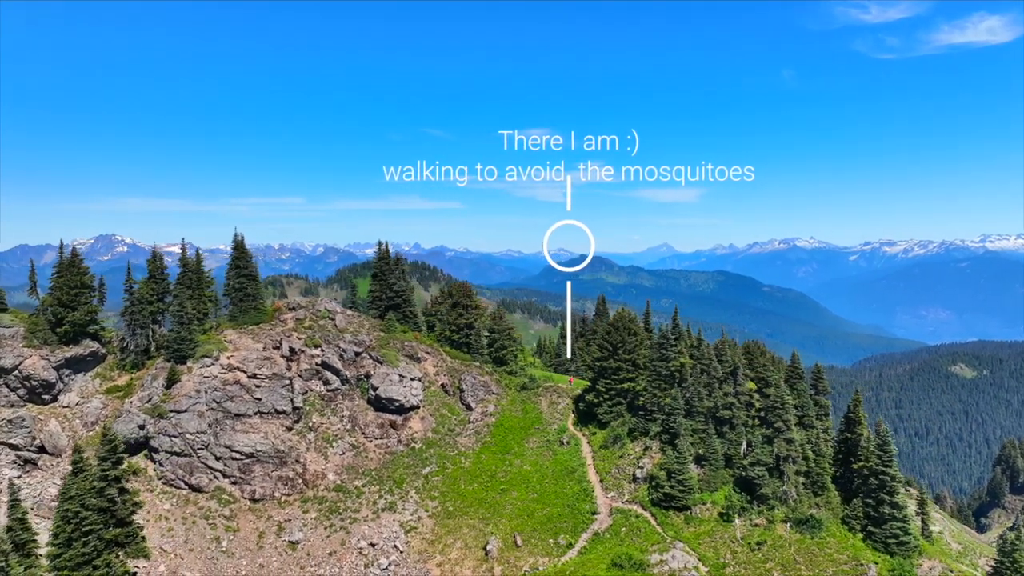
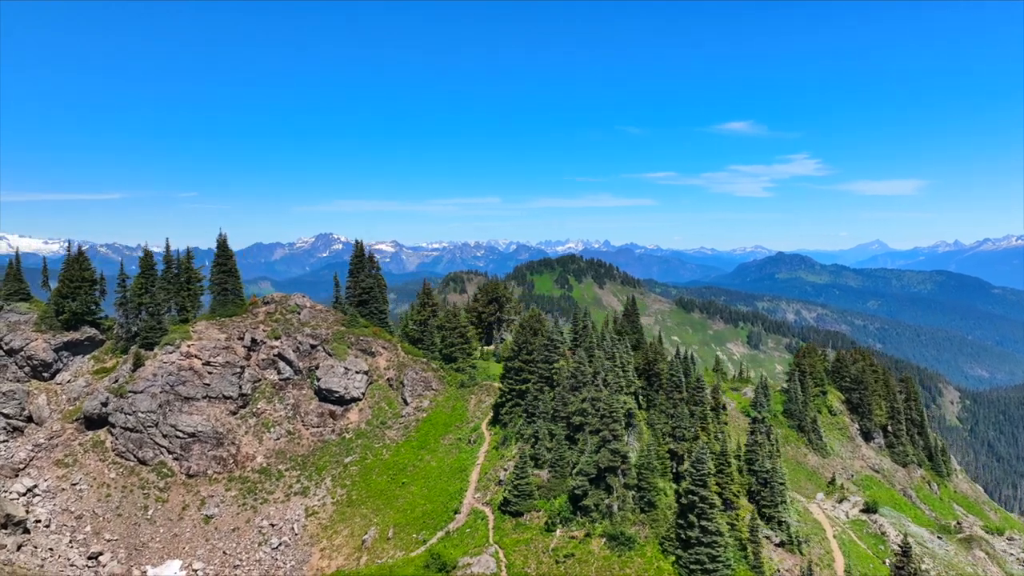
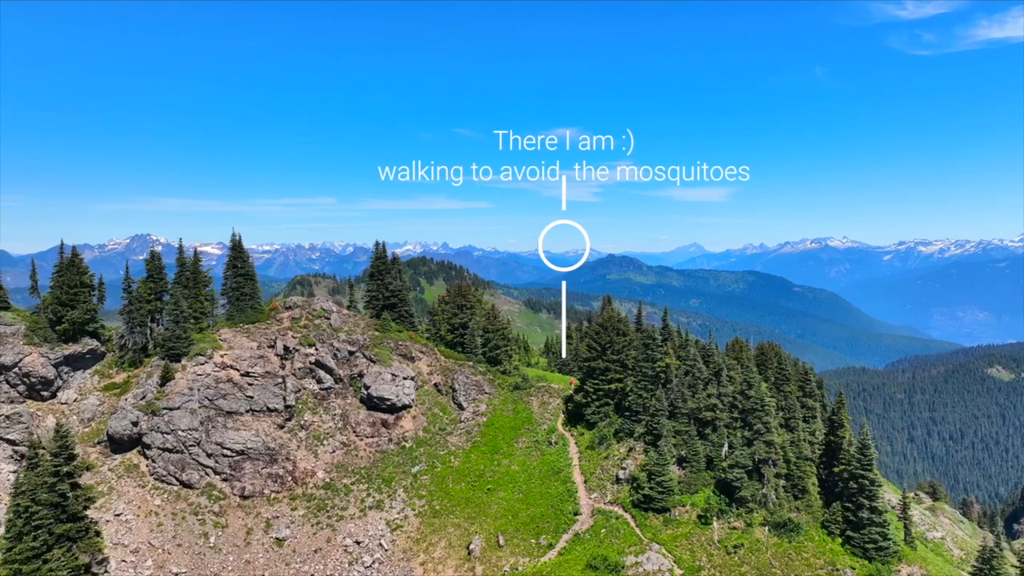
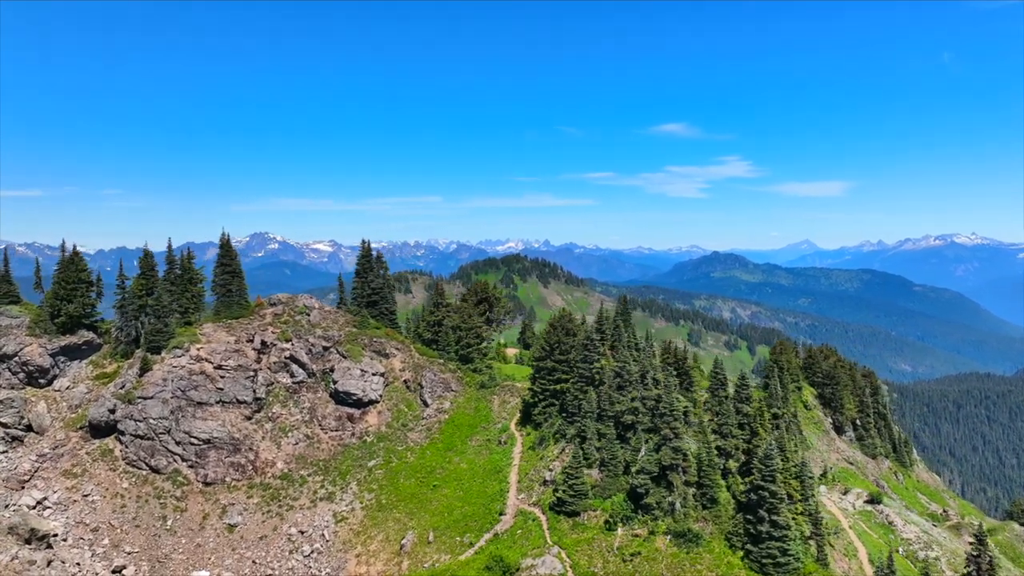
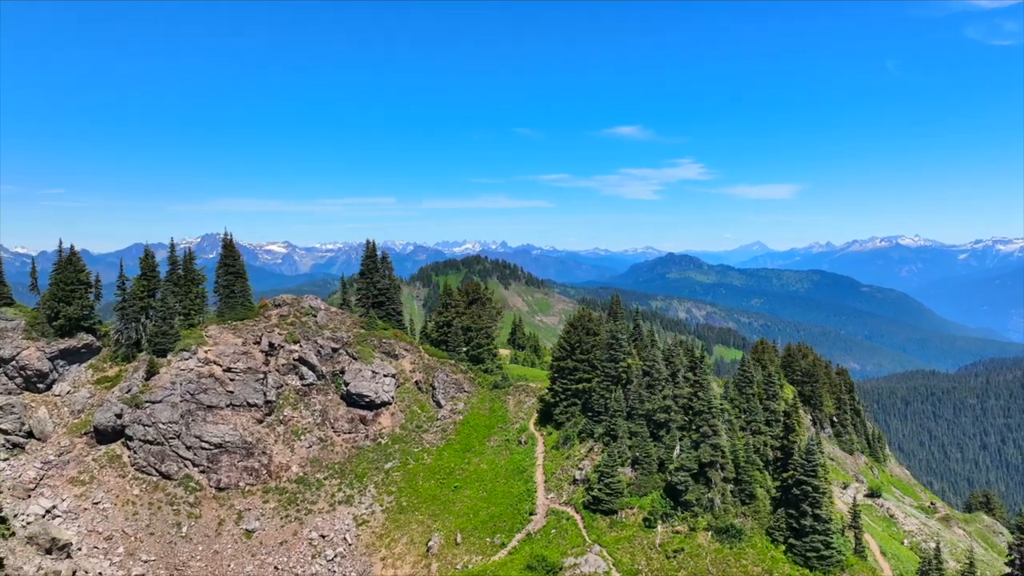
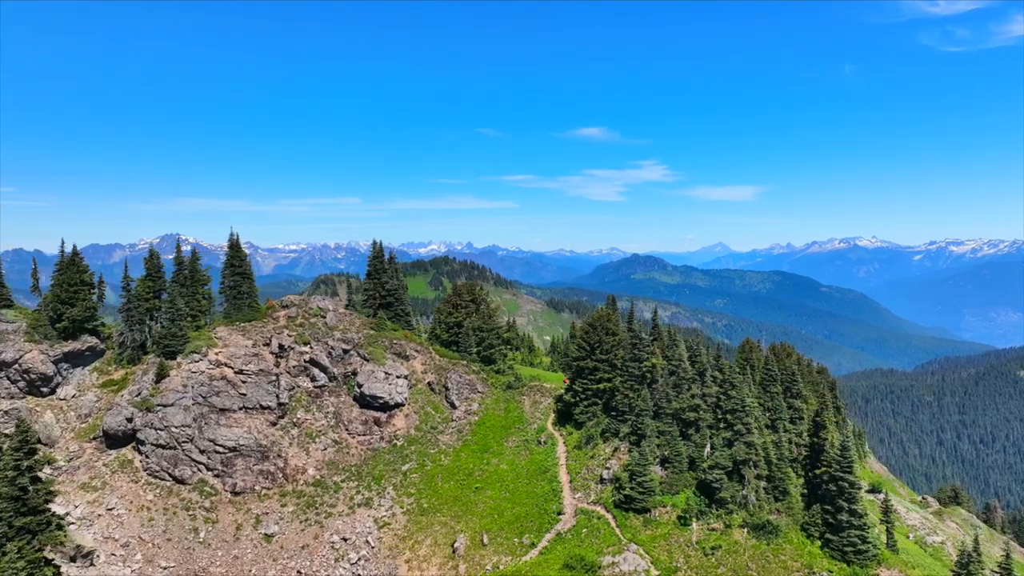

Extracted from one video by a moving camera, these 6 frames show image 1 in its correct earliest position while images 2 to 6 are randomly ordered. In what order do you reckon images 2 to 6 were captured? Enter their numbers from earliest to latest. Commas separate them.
3, 6, 5, 4, 2
